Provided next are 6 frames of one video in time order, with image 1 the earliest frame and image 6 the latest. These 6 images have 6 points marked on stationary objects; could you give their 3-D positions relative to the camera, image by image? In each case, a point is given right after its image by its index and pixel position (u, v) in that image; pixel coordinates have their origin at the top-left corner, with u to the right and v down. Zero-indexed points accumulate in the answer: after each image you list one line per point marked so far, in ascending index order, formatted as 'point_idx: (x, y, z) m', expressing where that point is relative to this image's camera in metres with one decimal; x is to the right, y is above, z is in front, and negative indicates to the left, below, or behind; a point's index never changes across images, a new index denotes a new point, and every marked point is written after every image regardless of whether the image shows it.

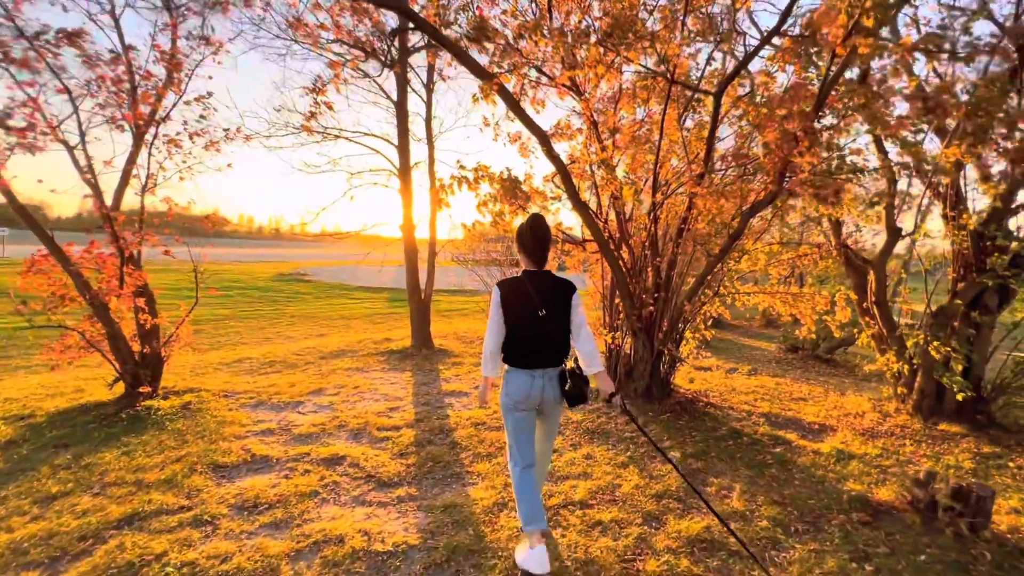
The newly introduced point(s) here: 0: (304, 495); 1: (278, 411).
0: (-1.5, -1.5, +3.4) m
1: (-2.7, -1.4, +5.4) m
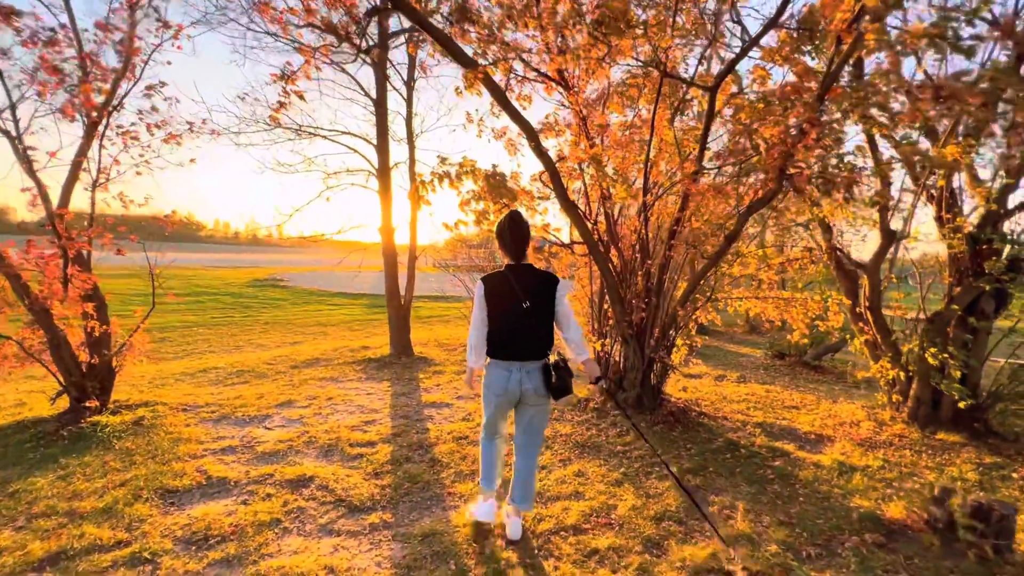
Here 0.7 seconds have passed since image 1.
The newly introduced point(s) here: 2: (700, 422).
0: (-1.6, -1.5, +3.0) m
1: (-2.8, -1.5, +5.0) m
2: (+2.1, -1.5, +5.2) m
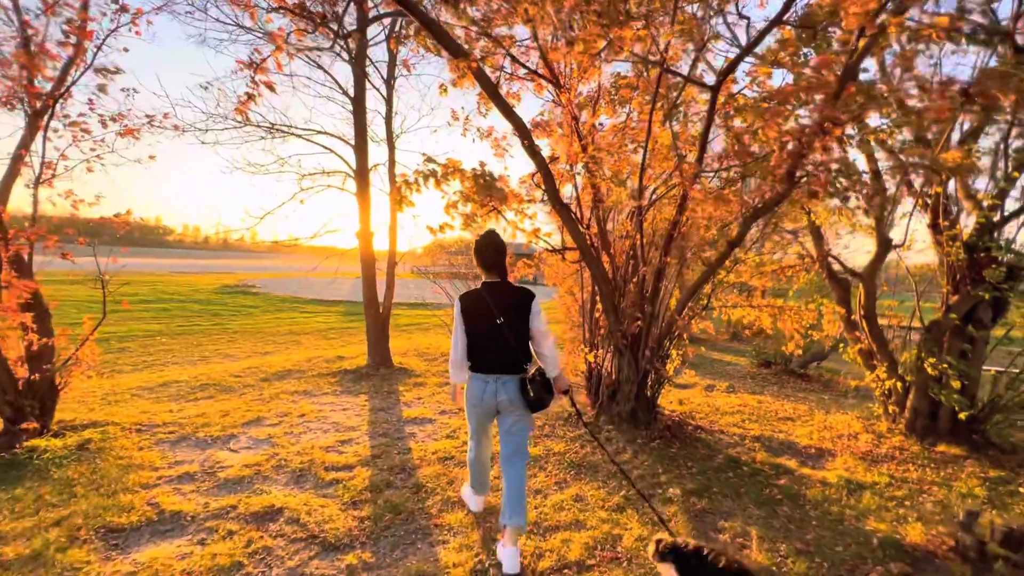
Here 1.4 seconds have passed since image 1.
0: (-1.6, -1.6, +2.6) m
1: (-2.9, -1.5, +4.5) m
2: (+2.0, -1.6, +5.0) m
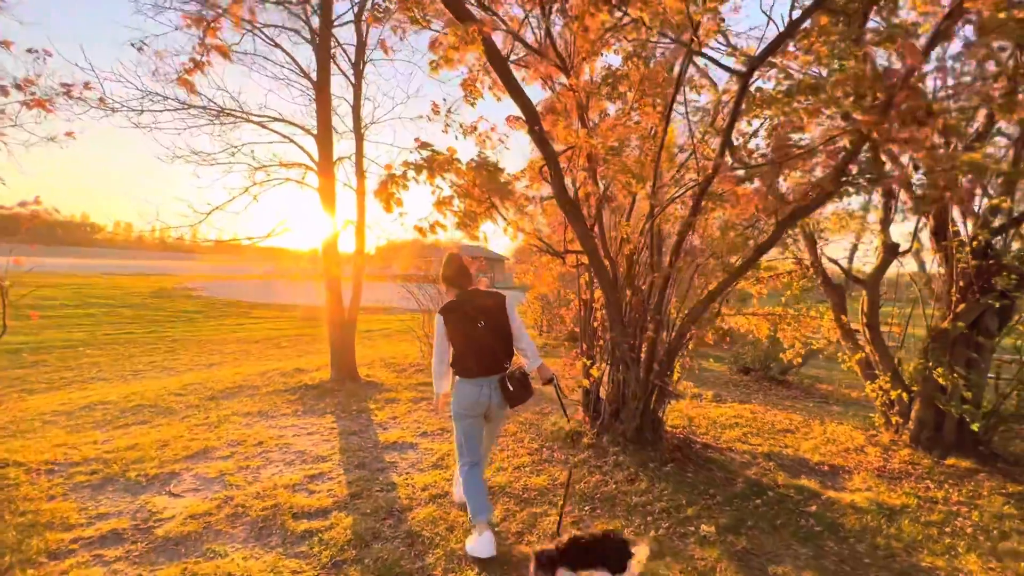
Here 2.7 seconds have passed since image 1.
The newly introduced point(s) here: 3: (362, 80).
0: (-1.4, -1.6, +1.9) m
1: (-2.9, -1.6, +3.7) m
2: (+1.9, -1.7, +4.6) m
3: (-2.3, +3.1, +7.1) m
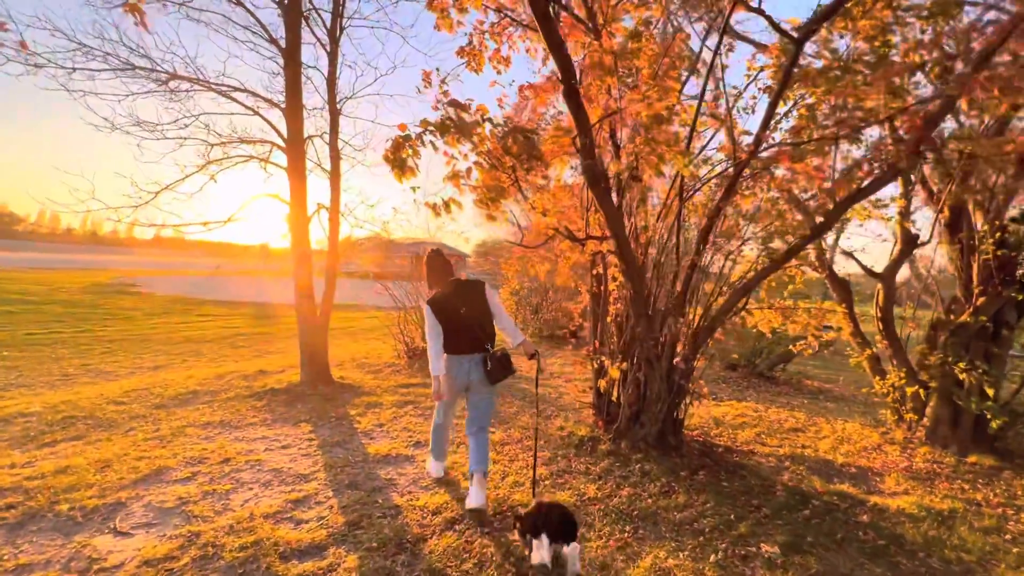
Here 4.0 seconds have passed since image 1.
0: (-1.1, -1.6, +1.3) m
1: (-2.7, -1.5, +2.9) m
2: (+2.0, -1.6, +4.3) m
3: (-2.4, +3.3, +6.4) m
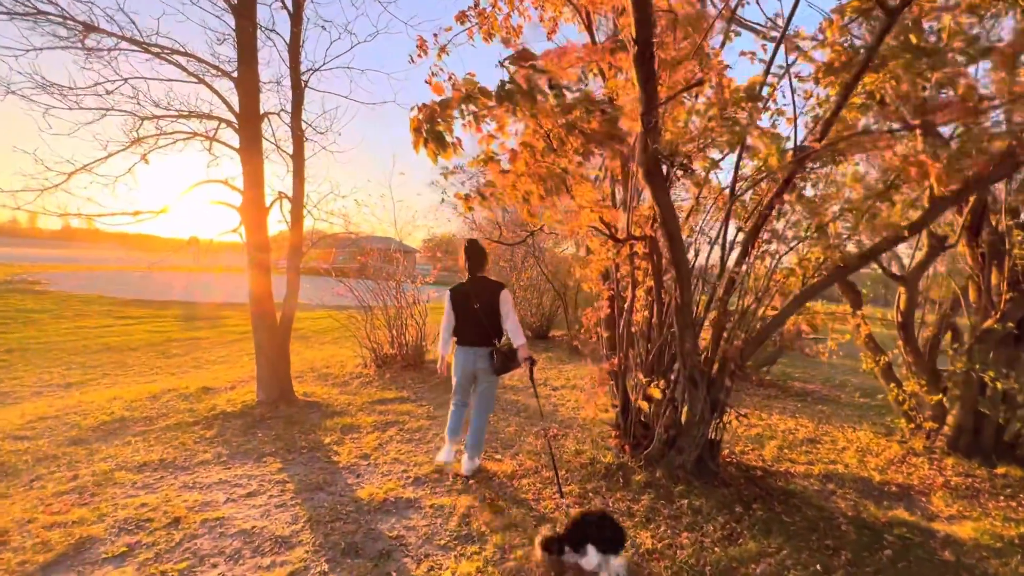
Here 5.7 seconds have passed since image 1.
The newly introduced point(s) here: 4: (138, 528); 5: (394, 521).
0: (-0.6, -1.6, +0.5) m
1: (-2.4, -1.6, +1.9) m
2: (+2.2, -1.6, +3.8) m
3: (-2.4, +3.2, +5.4) m
4: (-2.4, -1.5, +3.0) m
5: (-0.8, -1.6, +3.2) m
